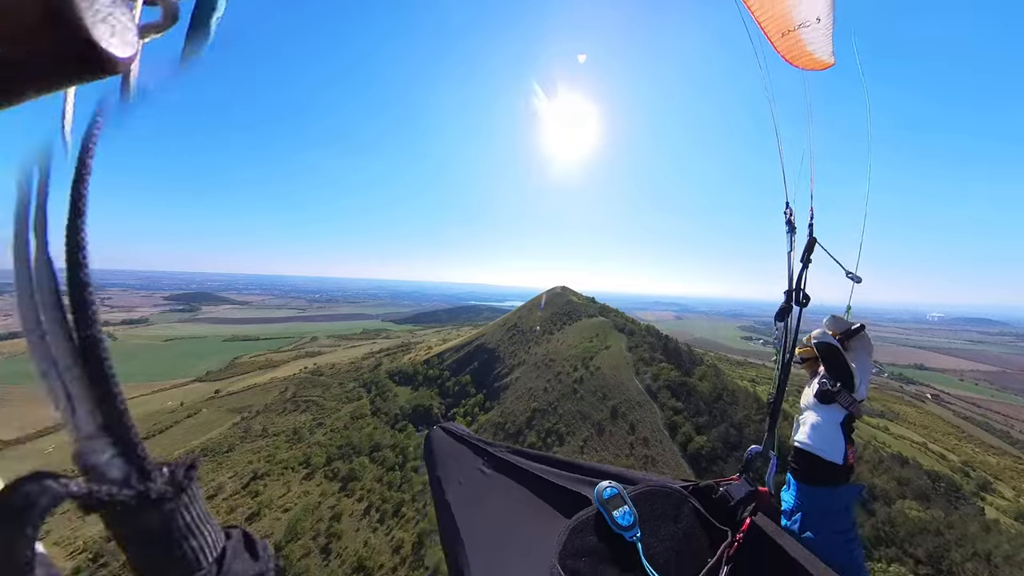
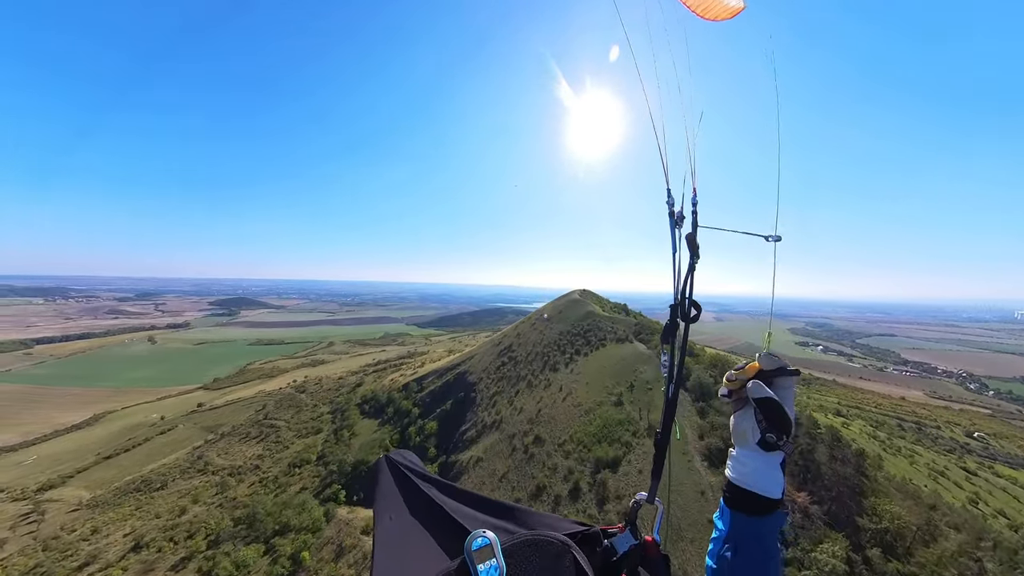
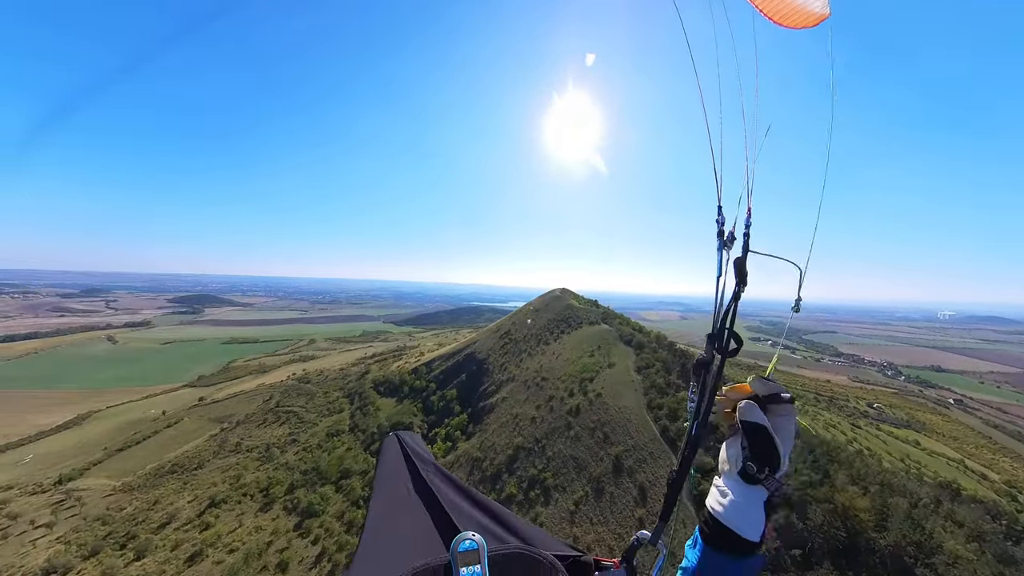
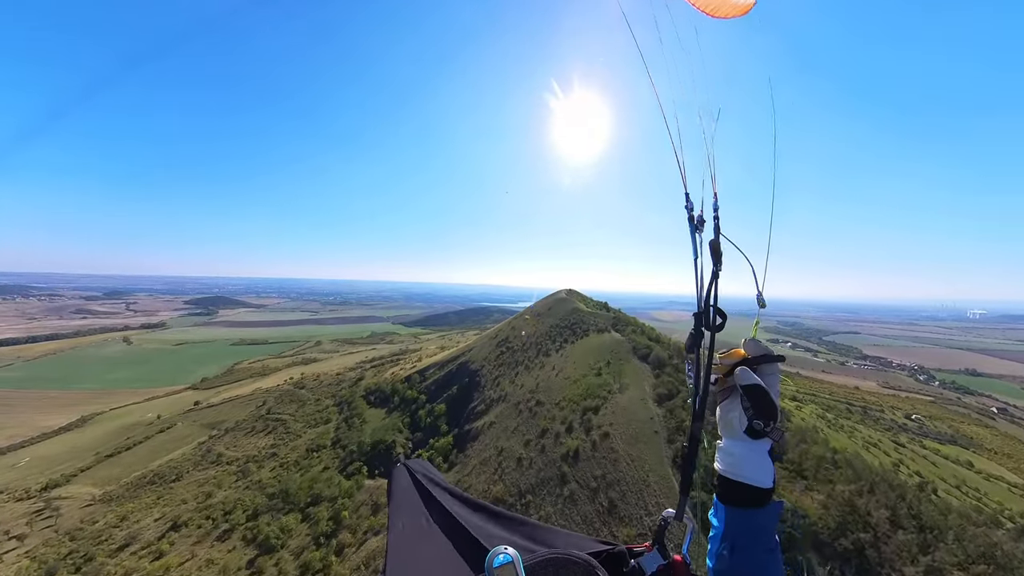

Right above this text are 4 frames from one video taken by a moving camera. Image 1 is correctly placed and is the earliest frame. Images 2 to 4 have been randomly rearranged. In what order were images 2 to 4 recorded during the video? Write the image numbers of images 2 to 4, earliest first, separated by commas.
3, 4, 2
